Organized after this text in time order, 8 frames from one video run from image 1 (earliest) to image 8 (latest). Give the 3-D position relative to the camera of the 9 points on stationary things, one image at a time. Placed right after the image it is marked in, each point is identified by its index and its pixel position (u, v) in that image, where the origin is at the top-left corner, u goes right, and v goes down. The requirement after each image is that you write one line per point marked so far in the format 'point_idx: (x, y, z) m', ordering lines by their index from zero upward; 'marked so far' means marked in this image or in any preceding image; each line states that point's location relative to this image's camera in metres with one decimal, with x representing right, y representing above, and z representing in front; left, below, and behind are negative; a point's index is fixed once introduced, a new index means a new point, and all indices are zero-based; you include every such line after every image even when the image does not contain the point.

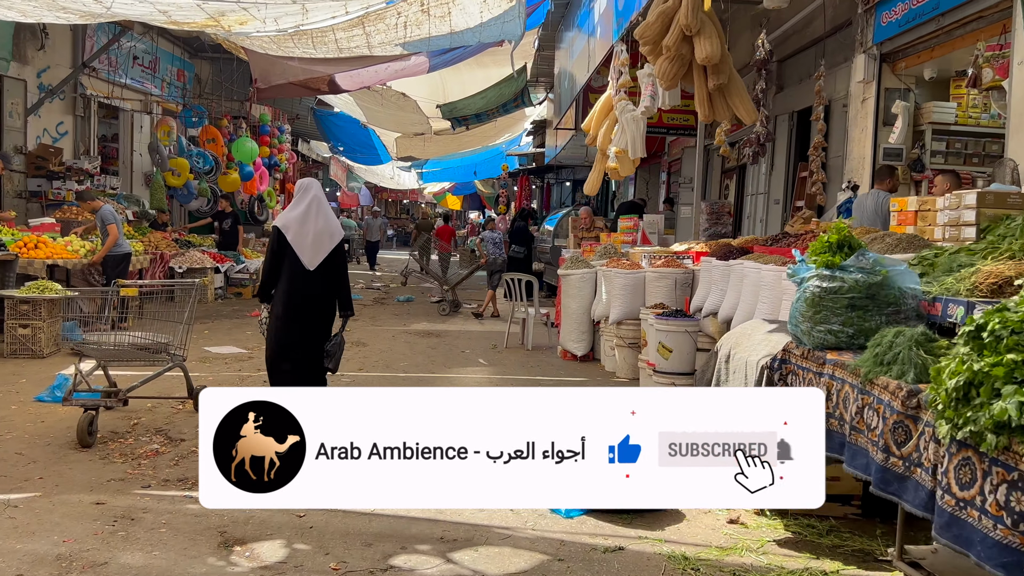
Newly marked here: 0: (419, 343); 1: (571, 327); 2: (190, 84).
0: (-0.9, -0.6, +8.9) m
1: (+0.5, -0.4, +7.7) m
2: (-6.7, +4.3, +18.1) m
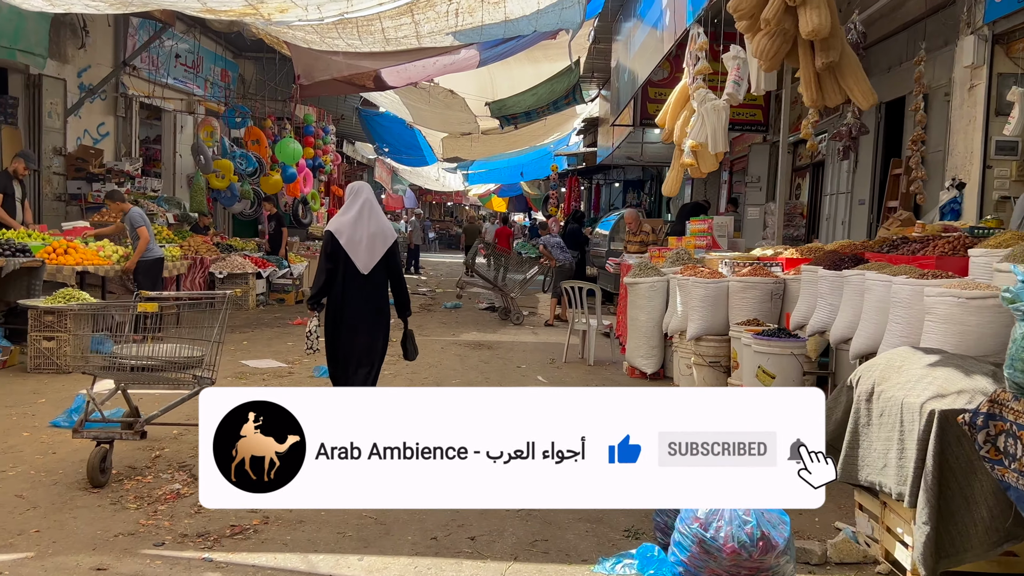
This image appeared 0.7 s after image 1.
0: (-0.4, -0.6, +8.2) m
1: (+1.0, -0.4, +7.0) m
2: (-5.7, +4.2, +17.7) m
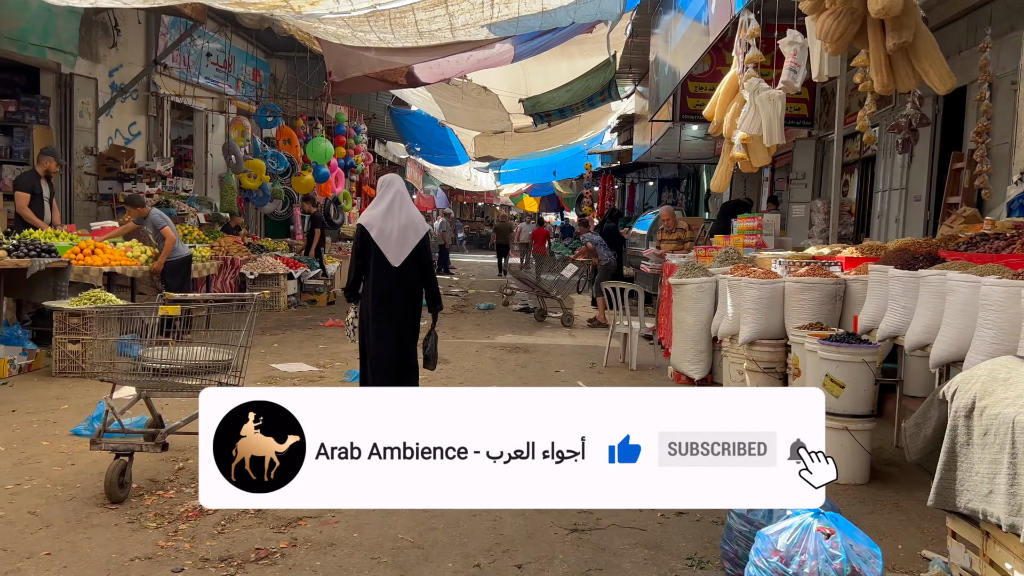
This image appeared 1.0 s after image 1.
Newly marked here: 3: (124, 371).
0: (0.0, -0.6, +7.9) m
1: (+1.3, -0.4, +6.6) m
2: (-5.0, +4.2, +17.6) m
3: (-1.9, -0.4, +4.4) m
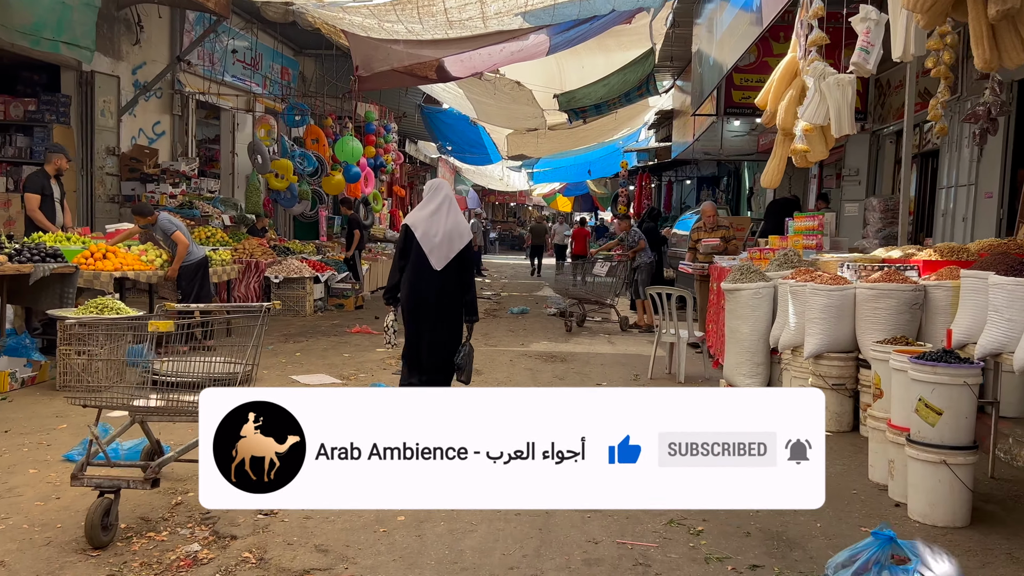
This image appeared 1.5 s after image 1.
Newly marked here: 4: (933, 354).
0: (+0.3, -0.7, +7.4) m
1: (+1.6, -0.5, +6.0) m
2: (-4.3, +4.1, +17.2) m
3: (-1.8, -0.5, +3.9) m
4: (+1.8, -0.3, +3.7) m
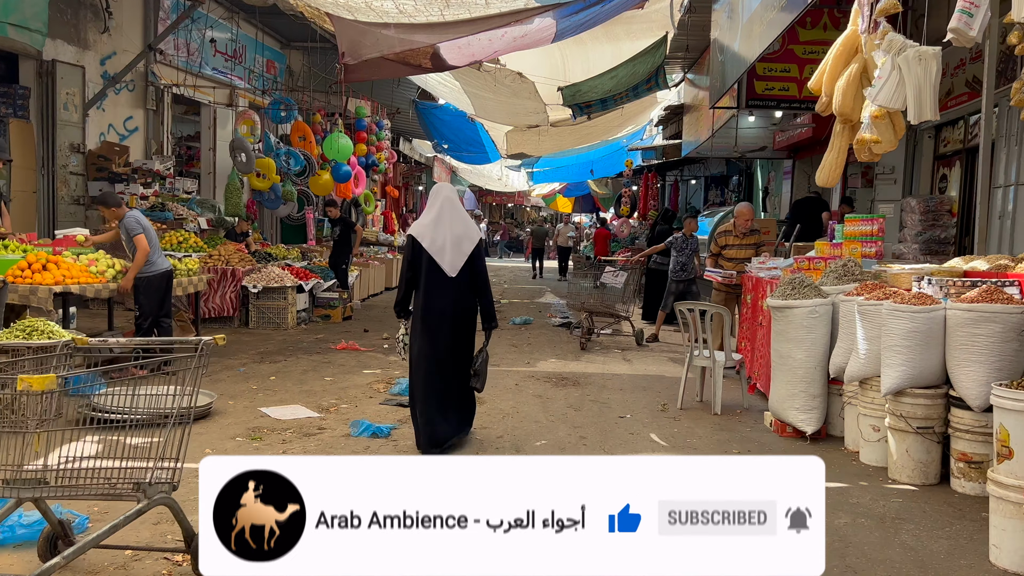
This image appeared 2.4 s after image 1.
0: (+0.3, -0.8, +6.4) m
1: (+1.7, -0.6, +5.1) m
2: (-4.3, +4.0, +16.2) m
3: (-1.7, -0.6, +3.0) m
4: (+1.9, -0.4, +2.7) m
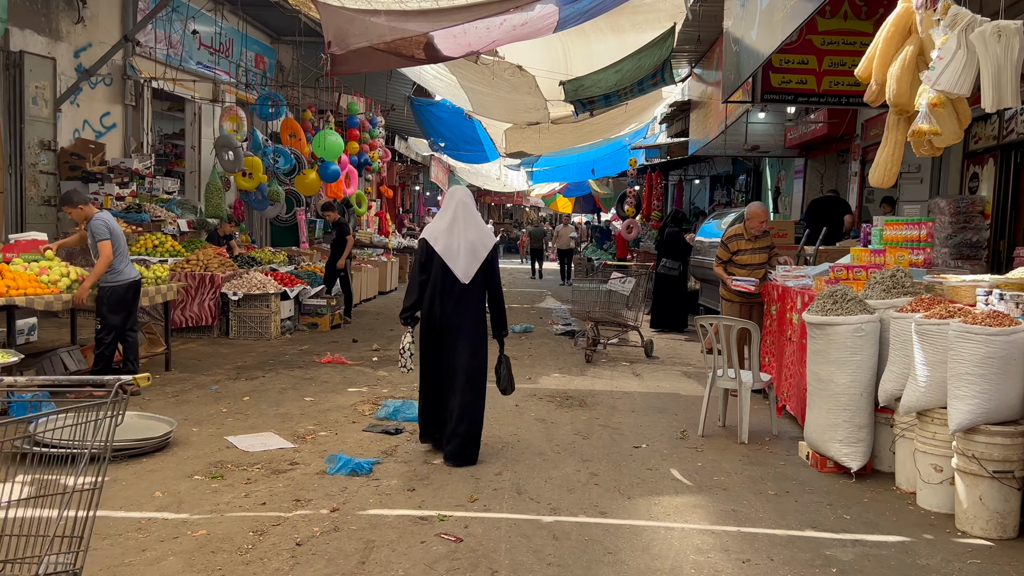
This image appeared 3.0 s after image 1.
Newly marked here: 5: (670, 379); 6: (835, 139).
0: (+0.3, -0.9, +5.7) m
1: (+1.7, -0.7, +4.4) m
2: (-4.3, +3.9, +15.6) m
3: (-1.7, -0.6, +2.3) m
4: (+1.9, -0.5, +2.1) m
5: (+1.3, -0.8, +7.3) m
6: (+4.8, +2.2, +12.9) m
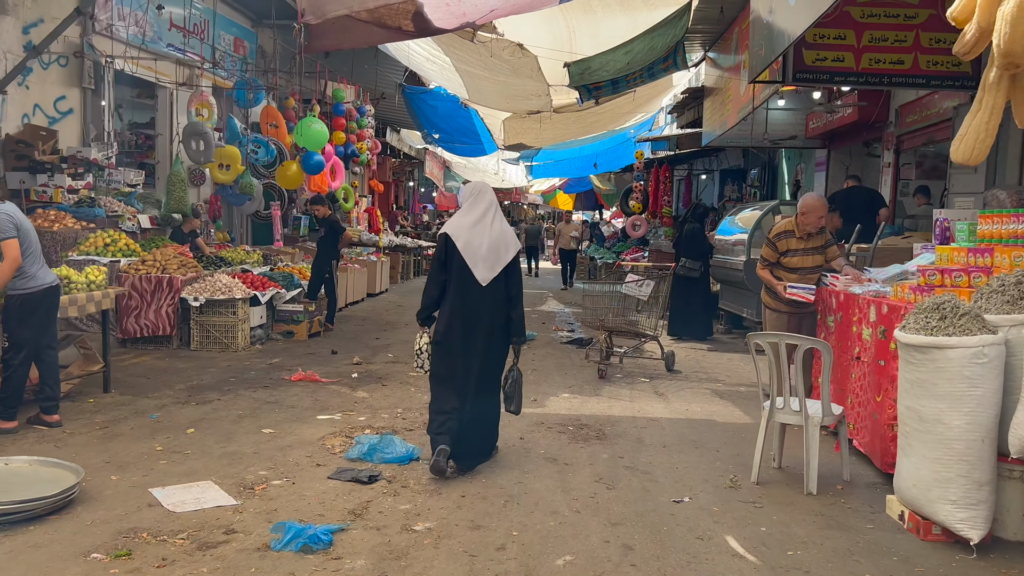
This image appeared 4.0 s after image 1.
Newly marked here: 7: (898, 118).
0: (+0.3, -0.9, +4.6) m
1: (+1.7, -0.7, +3.3) m
2: (-4.4, +3.9, +14.5) m
3: (-1.7, -0.7, +1.2) m
4: (+1.9, -0.5, +1.0) m
5: (+1.3, -0.8, +6.2) m
6: (+4.8, +2.2, +11.8) m
7: (+4.8, +2.1, +10.8) m
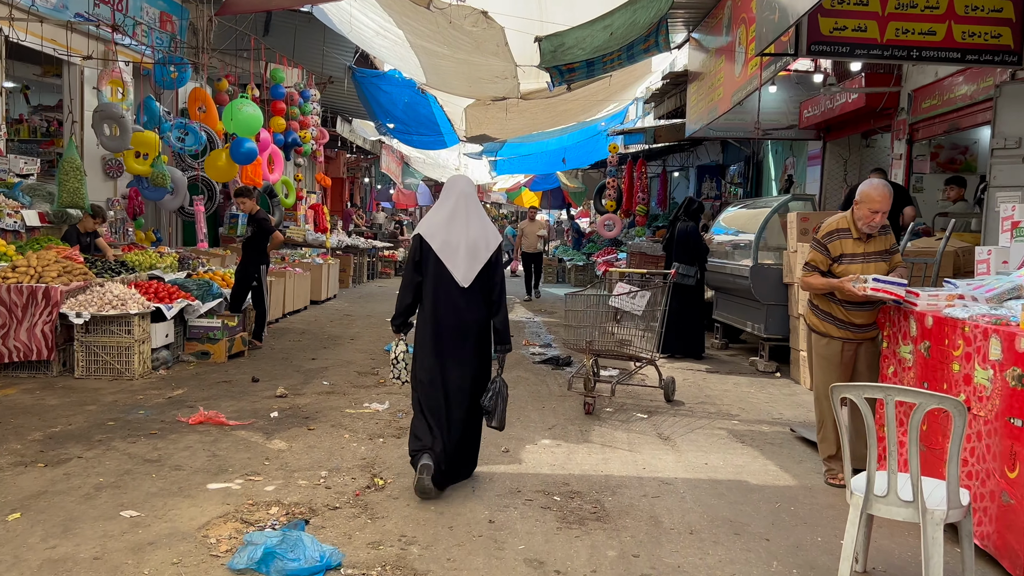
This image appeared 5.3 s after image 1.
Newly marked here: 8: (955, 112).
0: (+0.2, -1.0, +3.2) m
1: (+1.6, -0.8, +2.0) m
2: (-4.9, +3.8, +12.8) m
3: (-1.6, -0.8, -0.3) m
4: (+1.9, -0.6, -0.3) m
5: (+1.1, -0.9, +4.8) m
6: (+4.4, +2.1, +10.6) m
7: (+4.4, +2.0, +9.6) m
8: (+4.4, +1.7, +8.5) m
